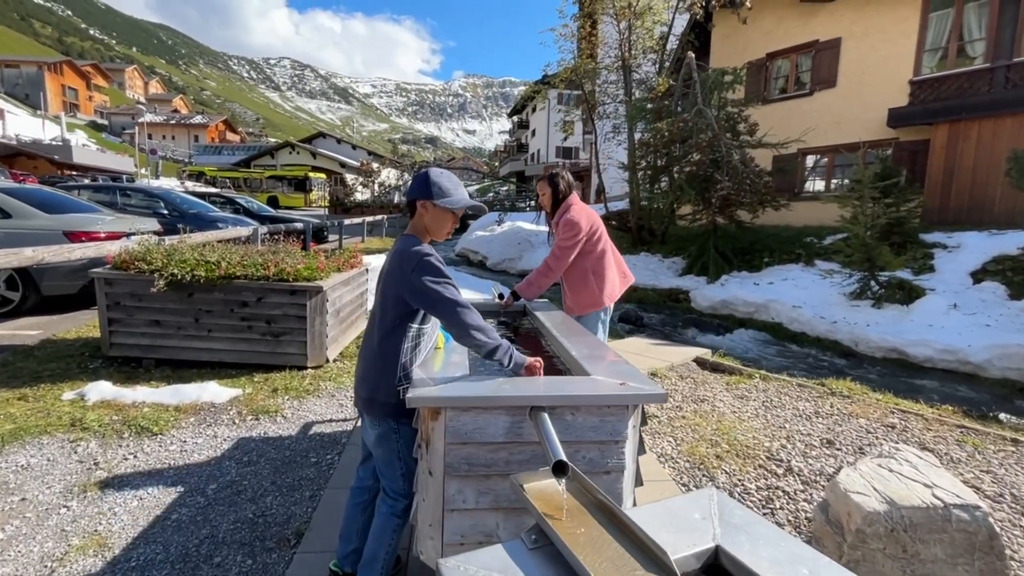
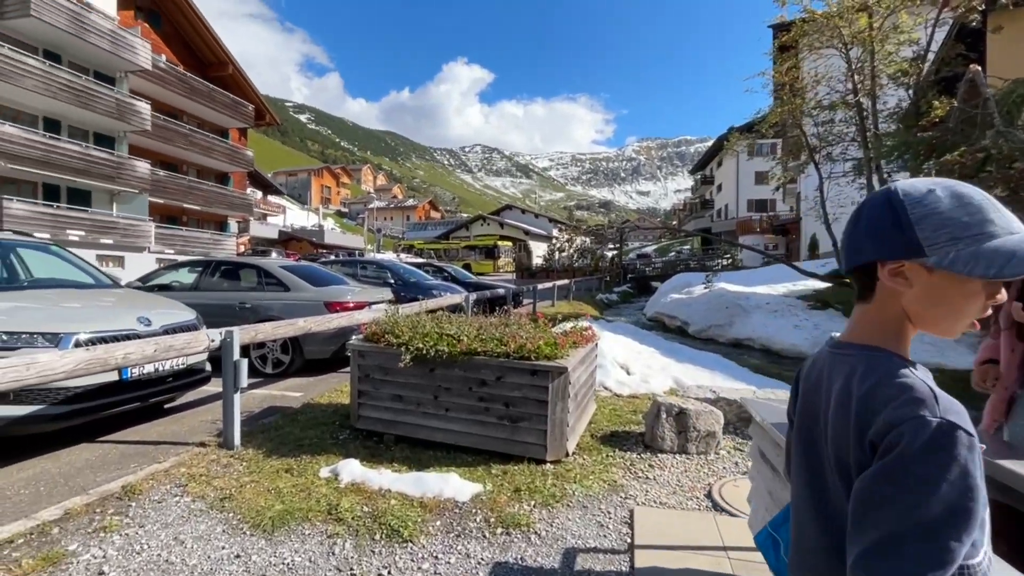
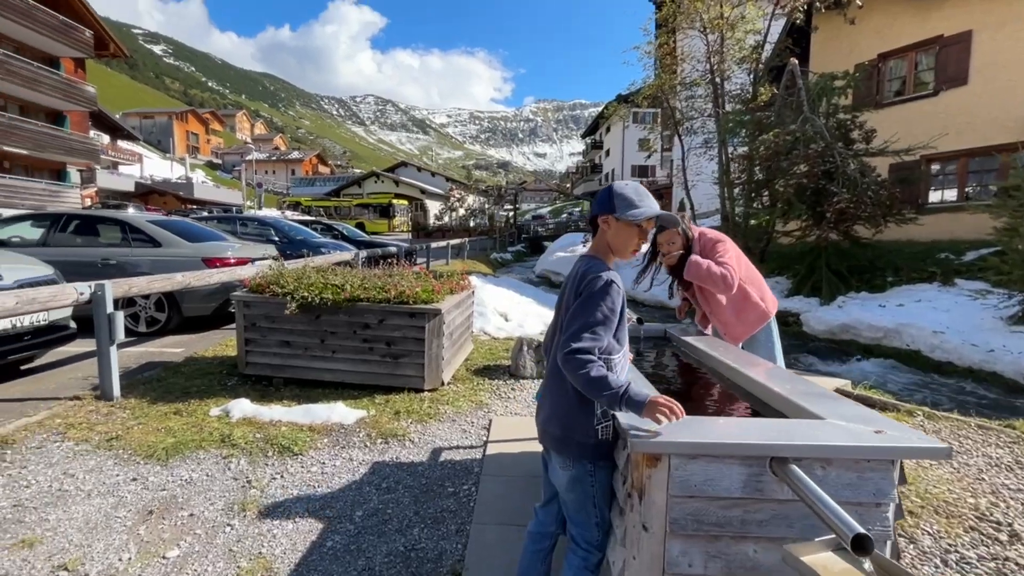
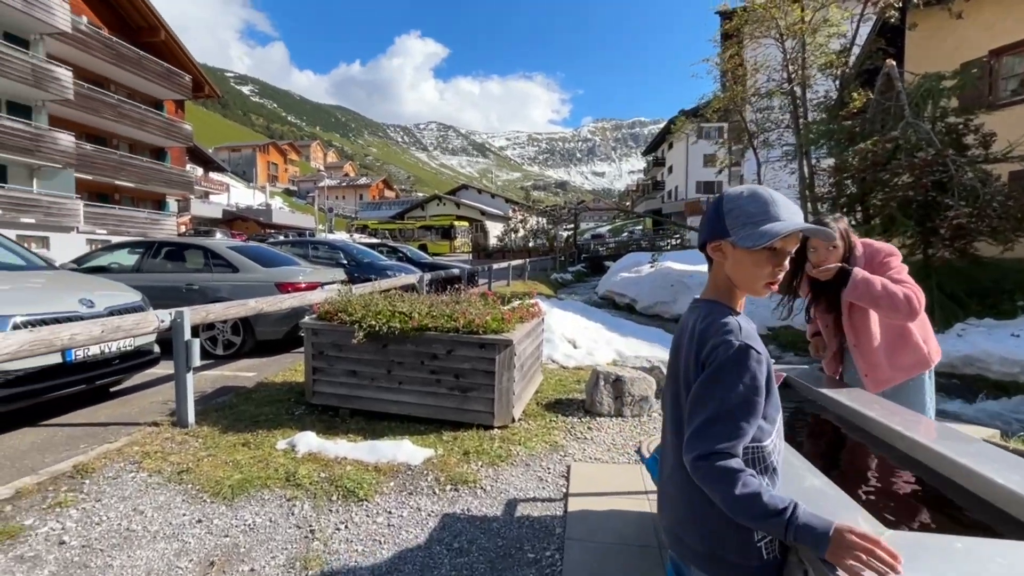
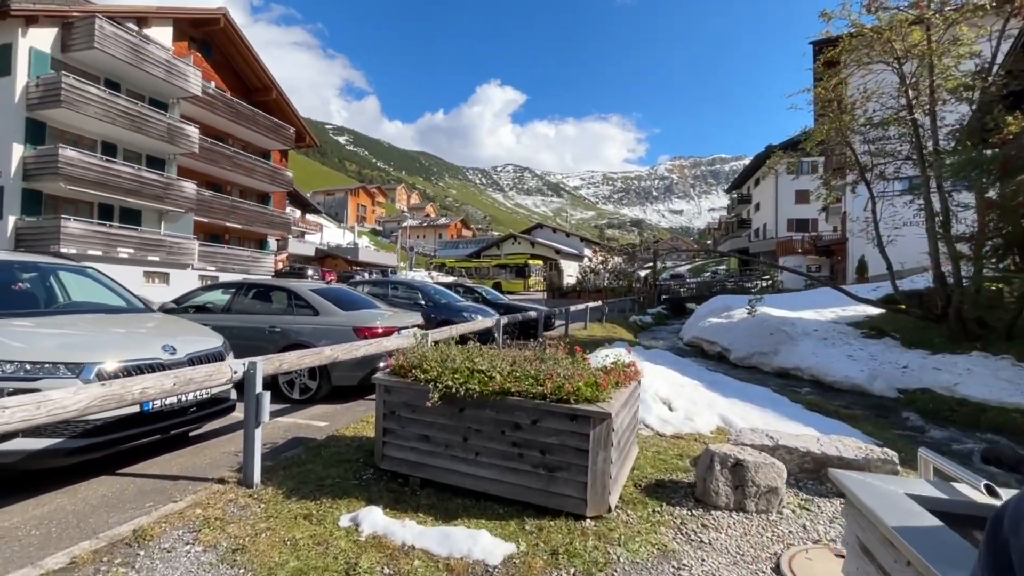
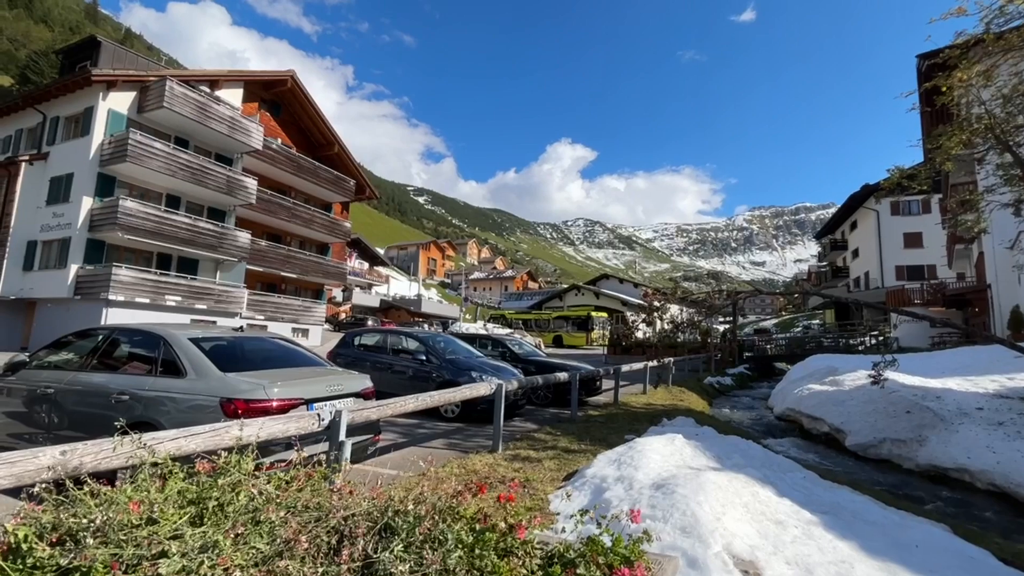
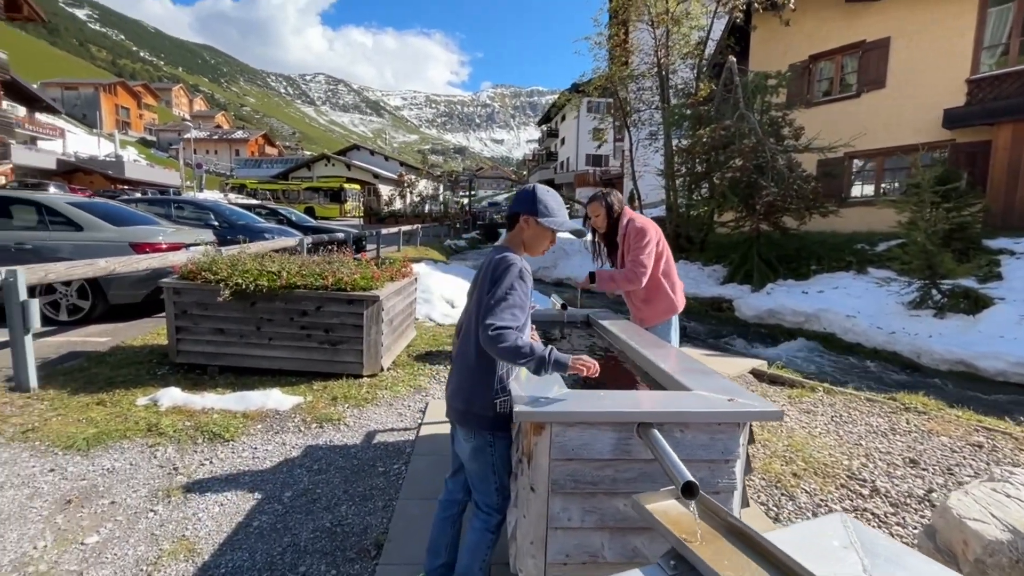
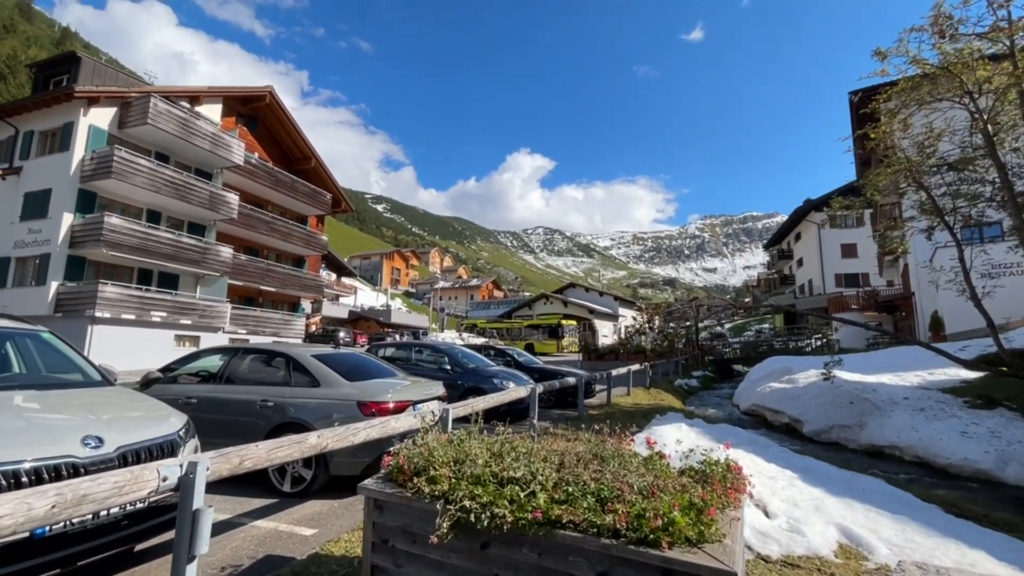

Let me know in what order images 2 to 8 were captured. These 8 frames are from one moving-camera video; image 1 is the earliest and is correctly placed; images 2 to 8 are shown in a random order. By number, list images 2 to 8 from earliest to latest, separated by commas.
7, 3, 4, 2, 5, 8, 6
